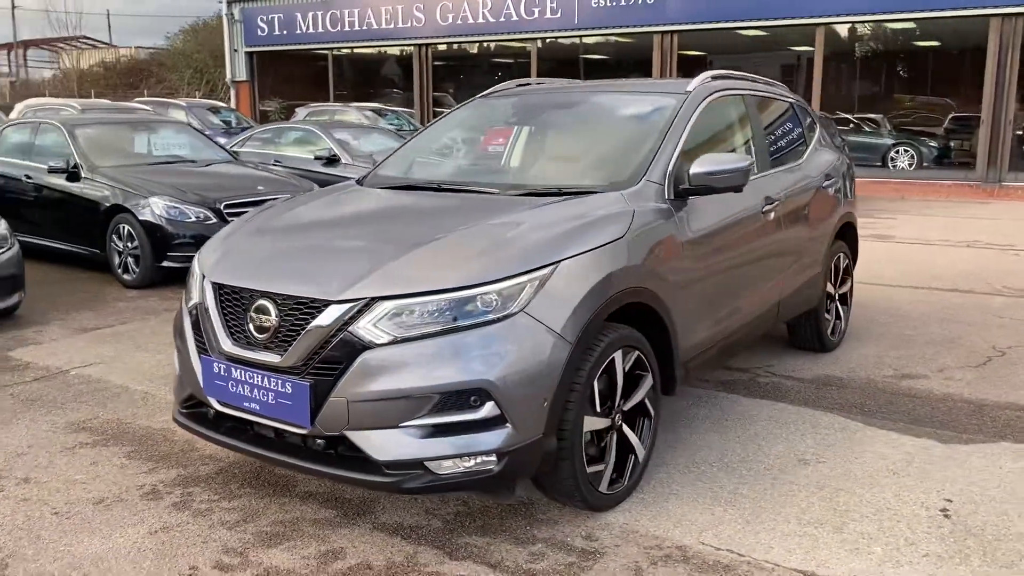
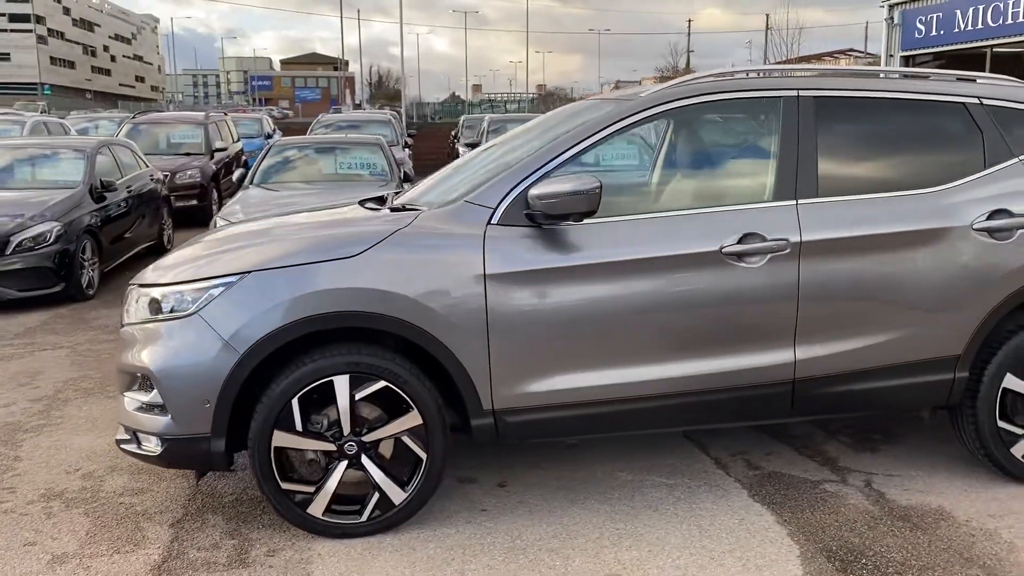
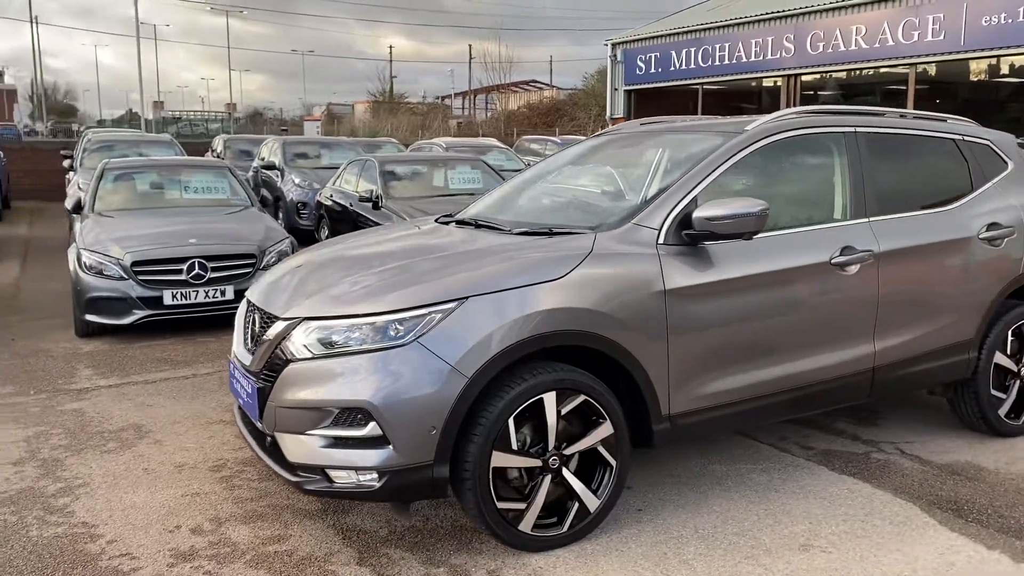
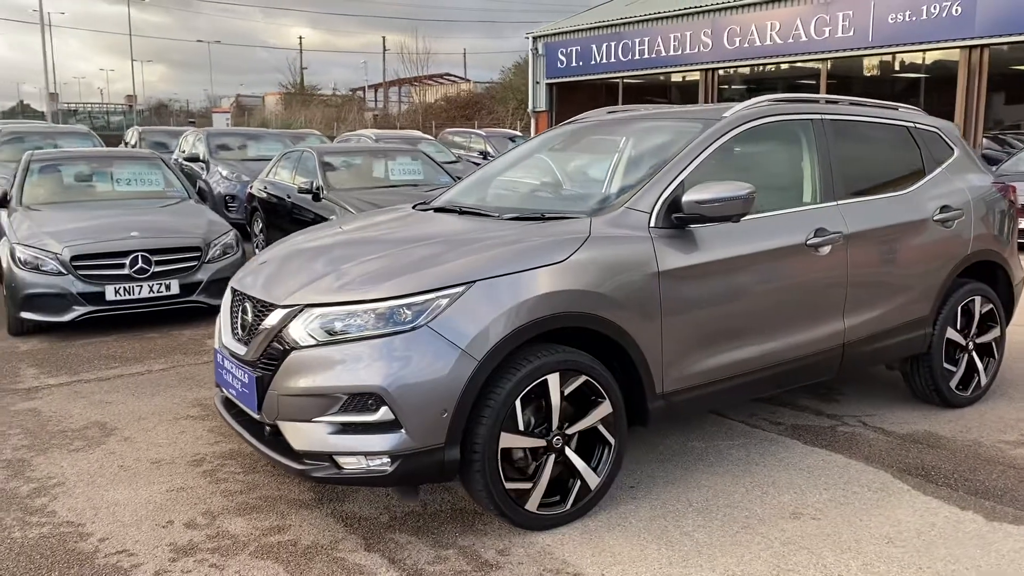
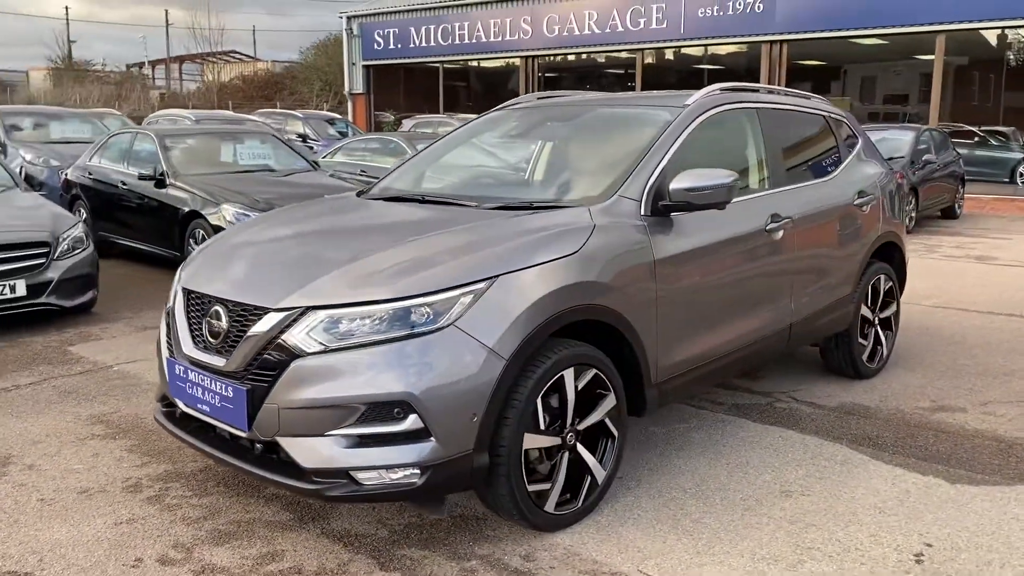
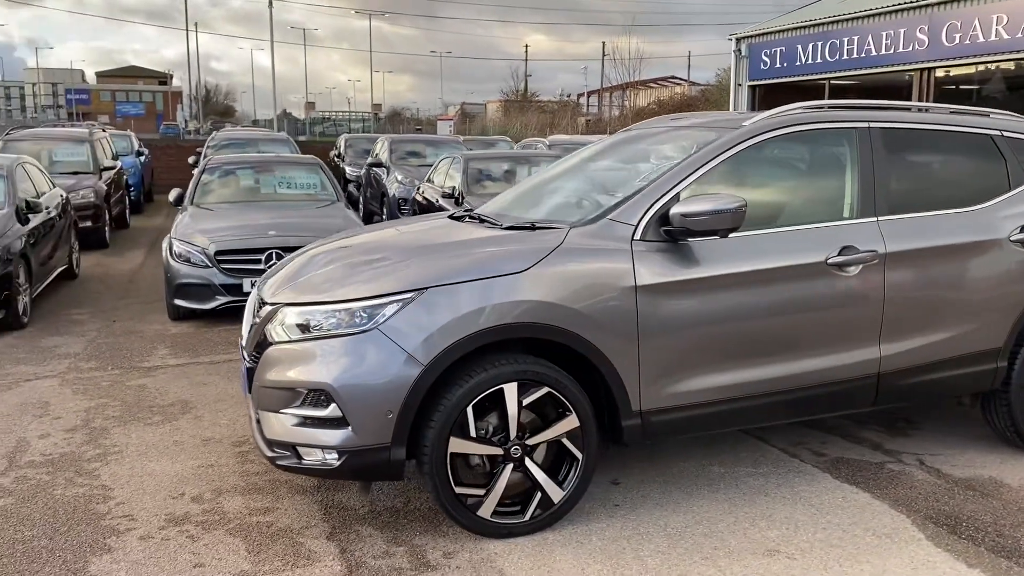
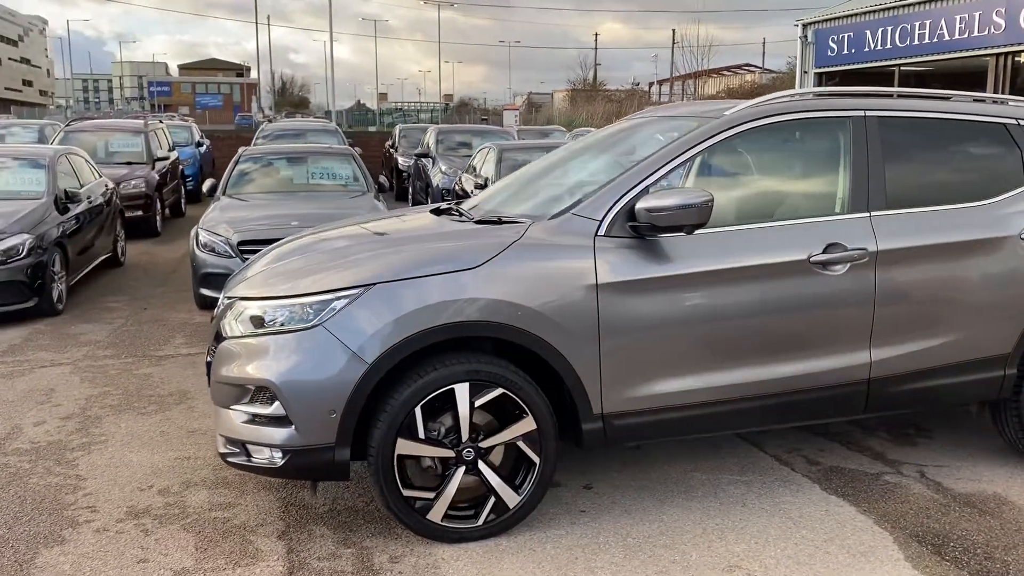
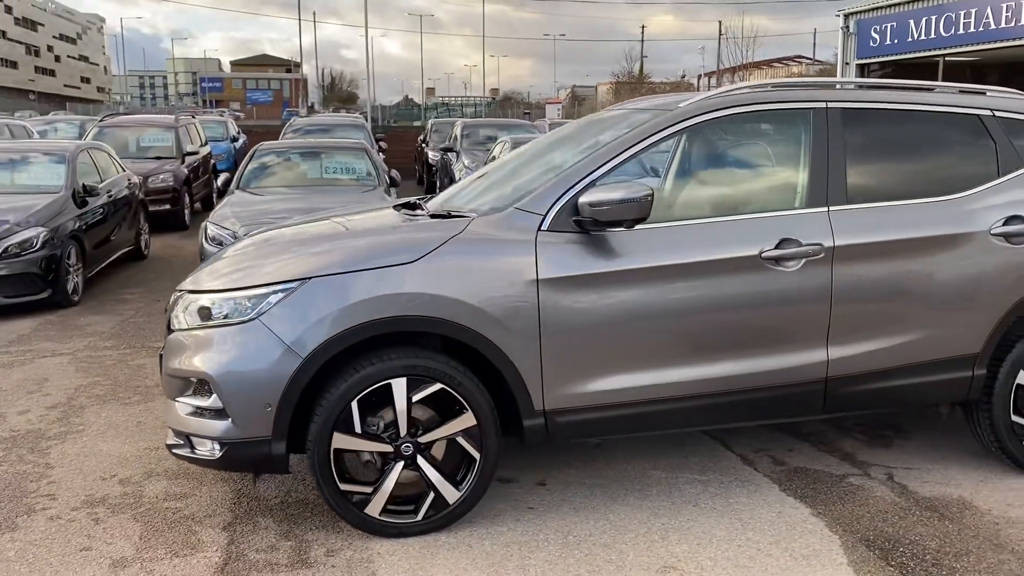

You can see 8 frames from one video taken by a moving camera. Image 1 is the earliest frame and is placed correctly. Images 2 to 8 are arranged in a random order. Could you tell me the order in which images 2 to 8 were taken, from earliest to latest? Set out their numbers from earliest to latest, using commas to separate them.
5, 4, 3, 6, 7, 8, 2
